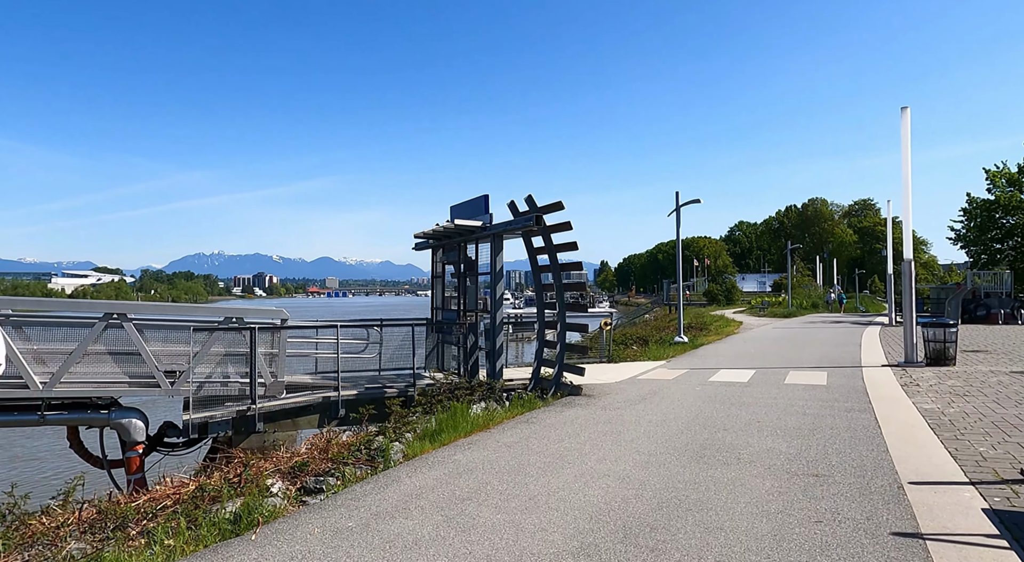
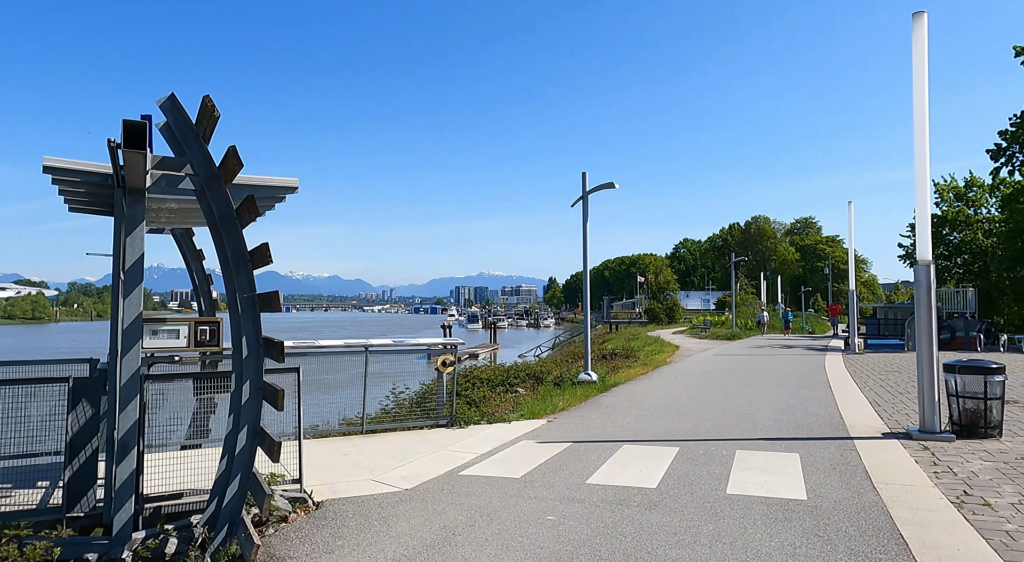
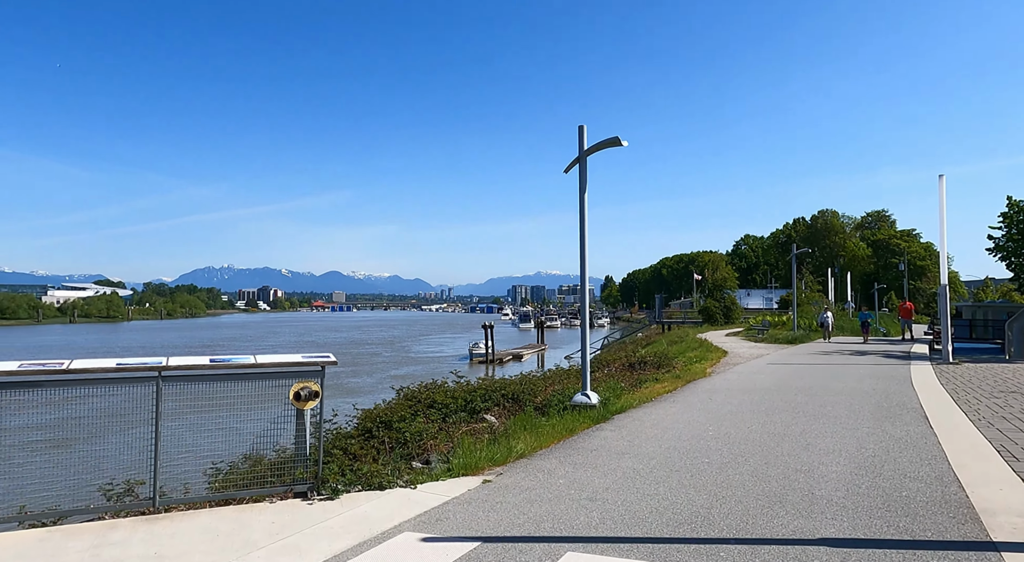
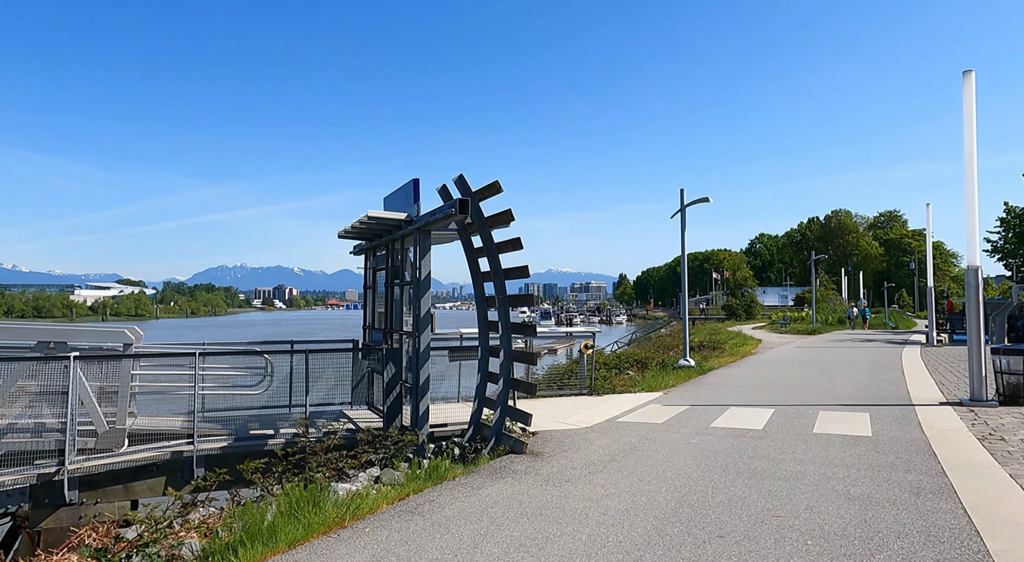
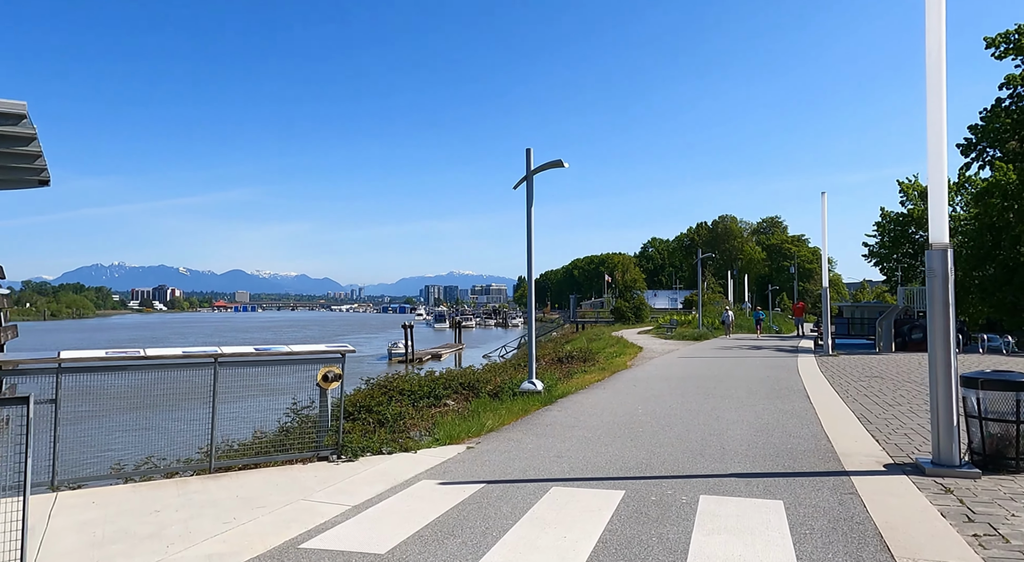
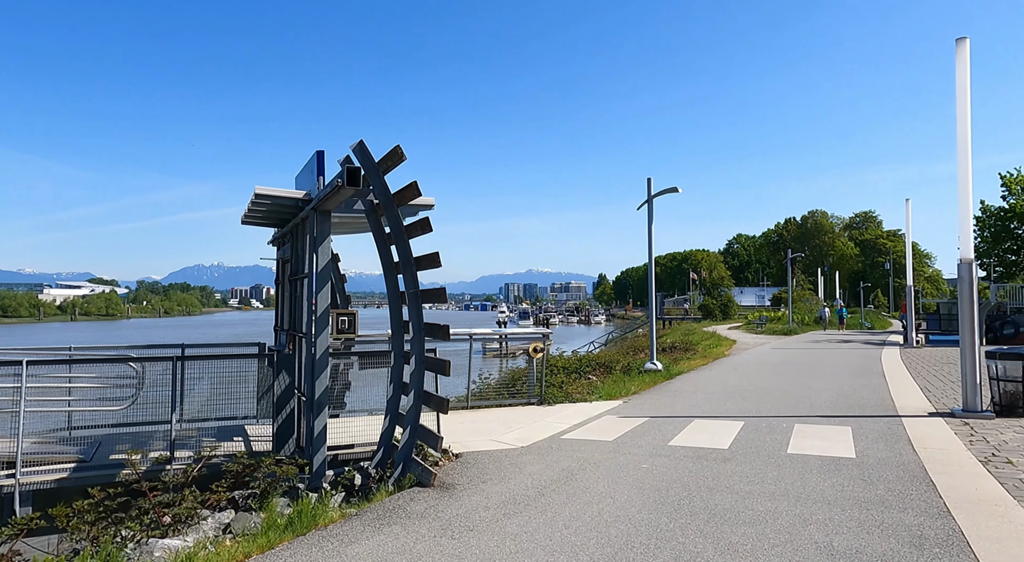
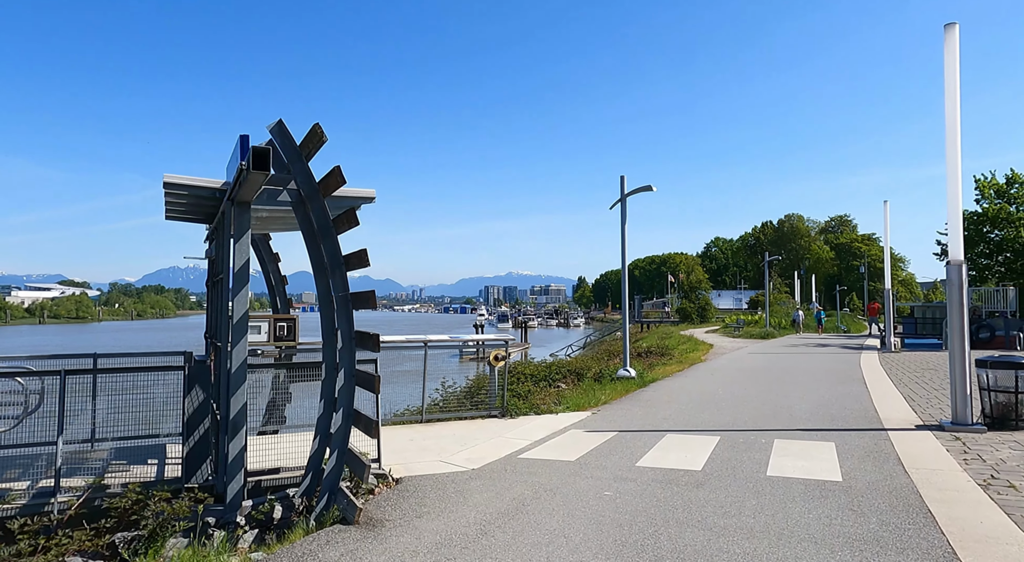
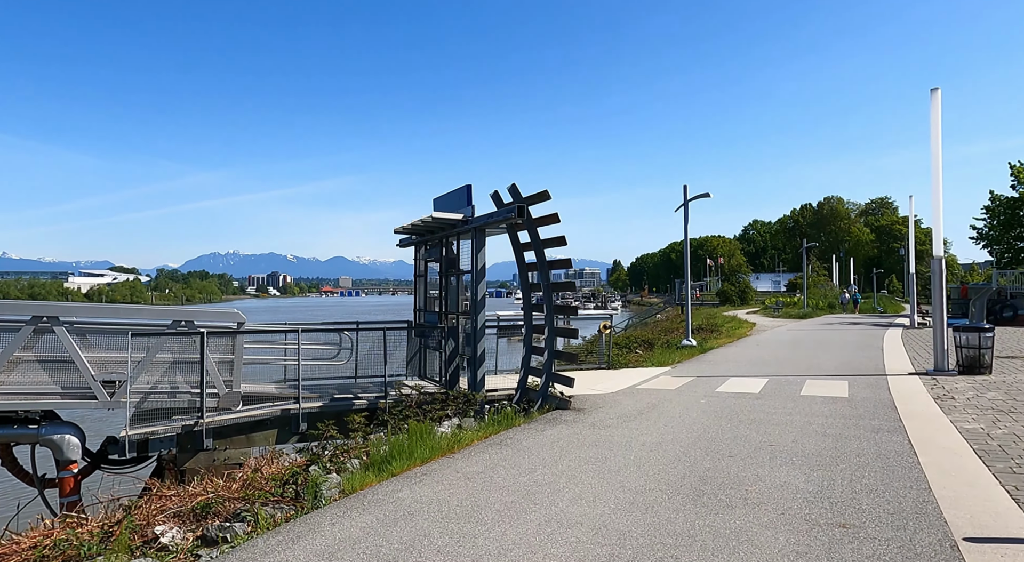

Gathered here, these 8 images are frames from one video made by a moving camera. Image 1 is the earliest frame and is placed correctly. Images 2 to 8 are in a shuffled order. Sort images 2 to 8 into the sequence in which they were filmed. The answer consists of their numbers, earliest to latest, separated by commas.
8, 4, 6, 7, 2, 5, 3
